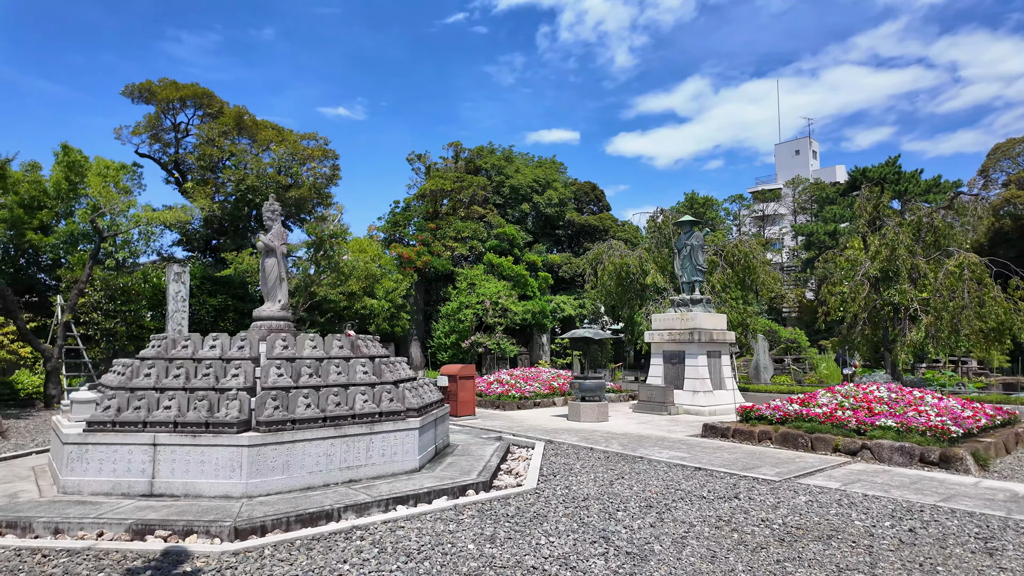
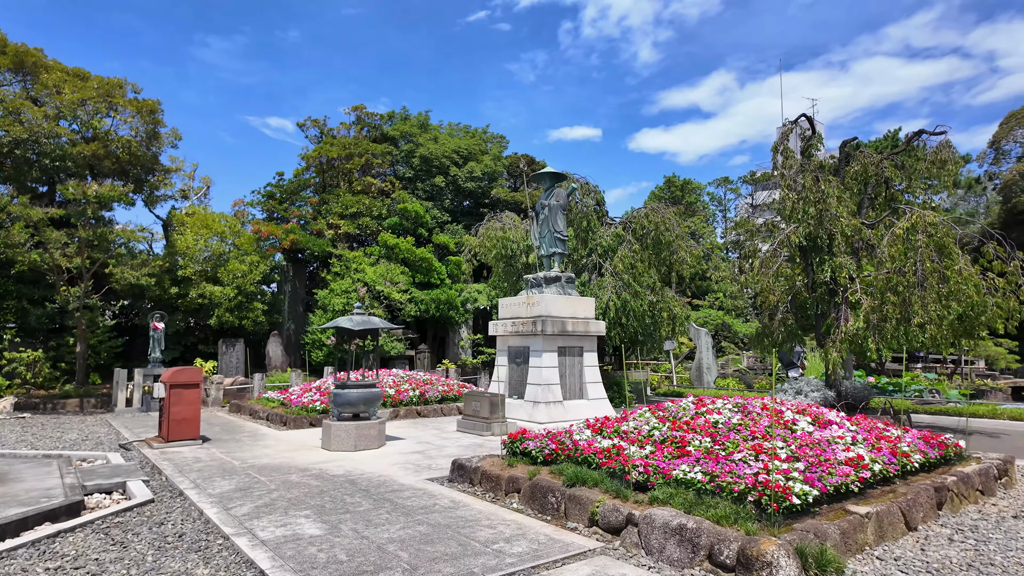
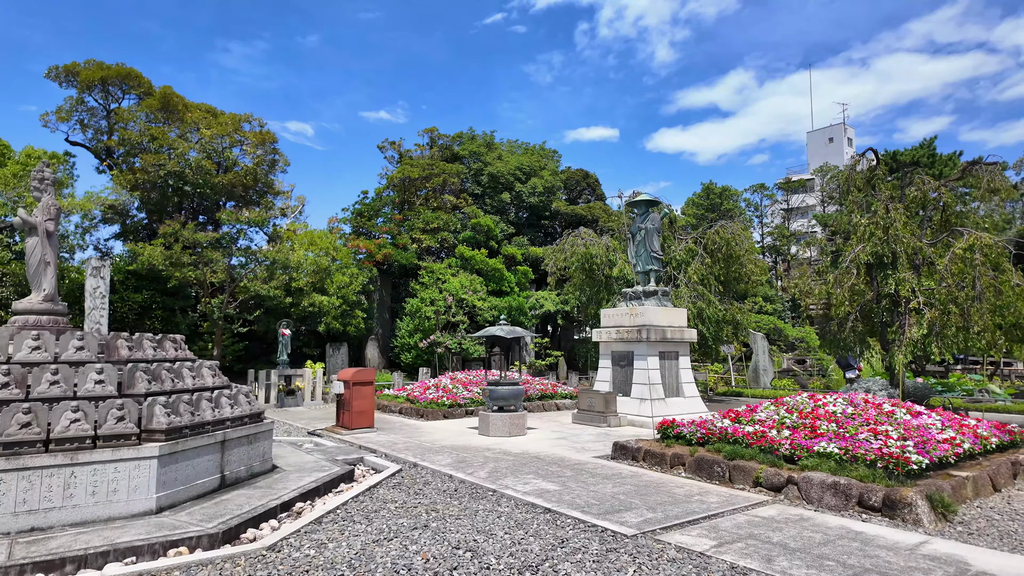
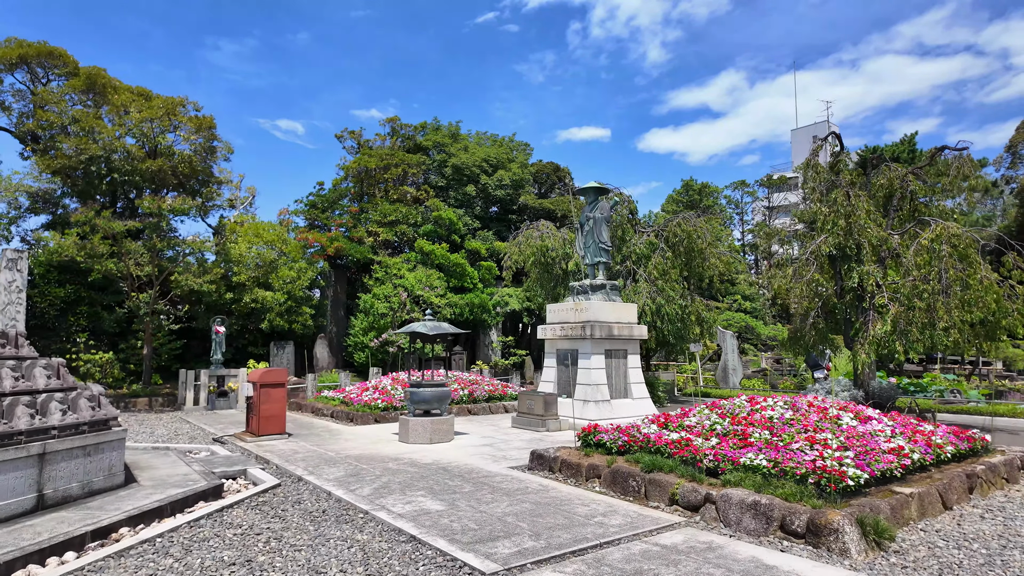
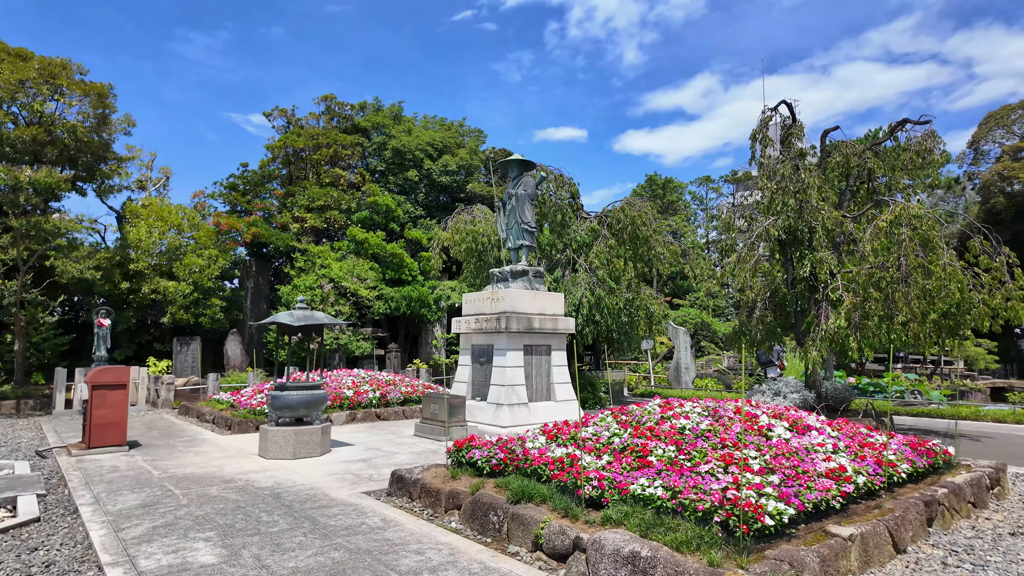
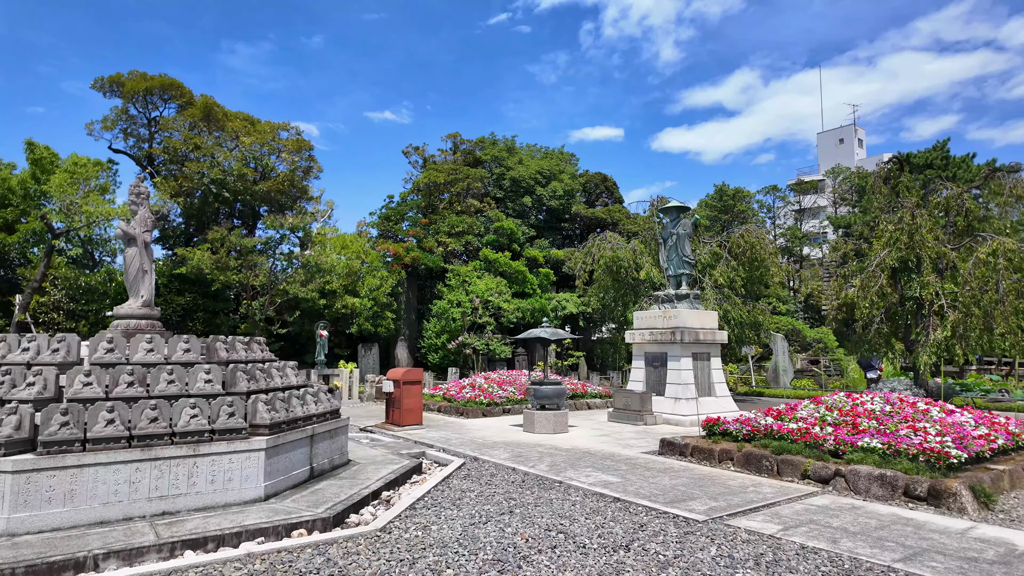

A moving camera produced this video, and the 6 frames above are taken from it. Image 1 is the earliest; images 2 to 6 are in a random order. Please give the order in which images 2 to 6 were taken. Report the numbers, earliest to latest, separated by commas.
6, 3, 4, 2, 5
